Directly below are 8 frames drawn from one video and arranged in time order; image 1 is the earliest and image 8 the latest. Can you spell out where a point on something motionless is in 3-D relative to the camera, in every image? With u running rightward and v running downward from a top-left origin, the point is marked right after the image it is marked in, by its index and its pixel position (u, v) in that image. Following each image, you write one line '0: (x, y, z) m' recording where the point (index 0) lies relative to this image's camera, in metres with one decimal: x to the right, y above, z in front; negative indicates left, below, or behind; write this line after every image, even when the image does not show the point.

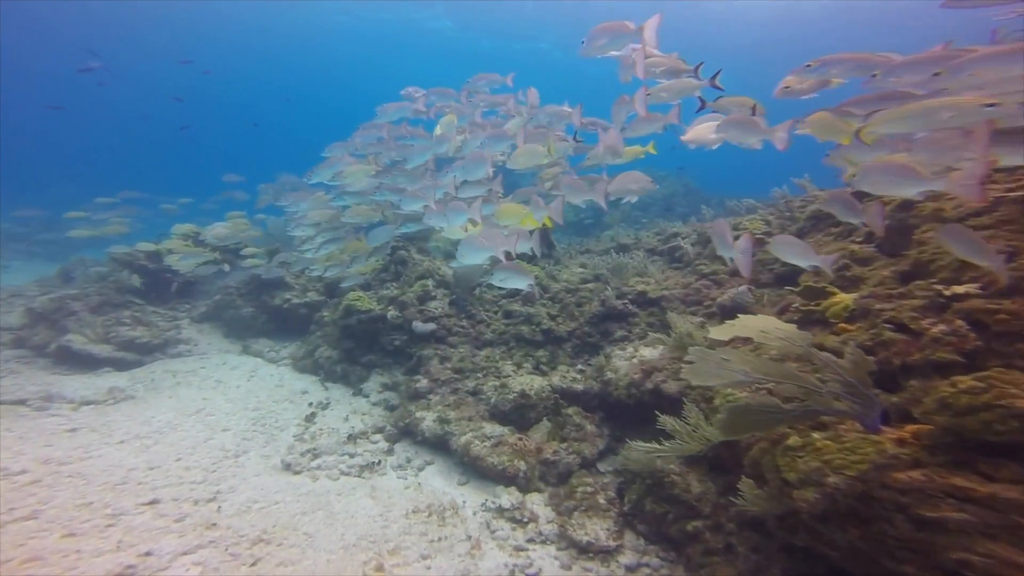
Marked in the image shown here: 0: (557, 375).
0: (+0.6, -1.3, +6.4) m
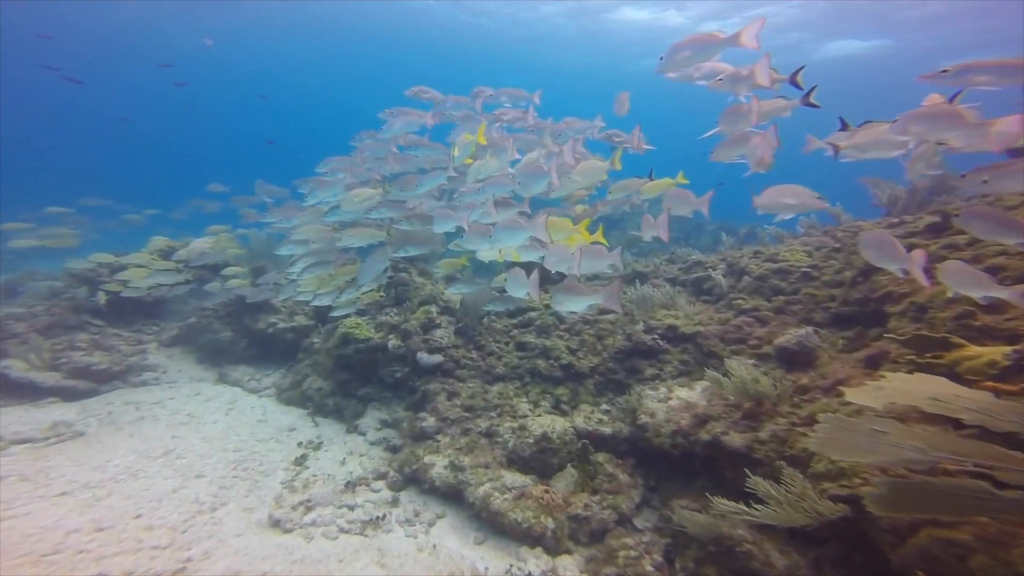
0: (+0.9, -1.7, +5.8) m
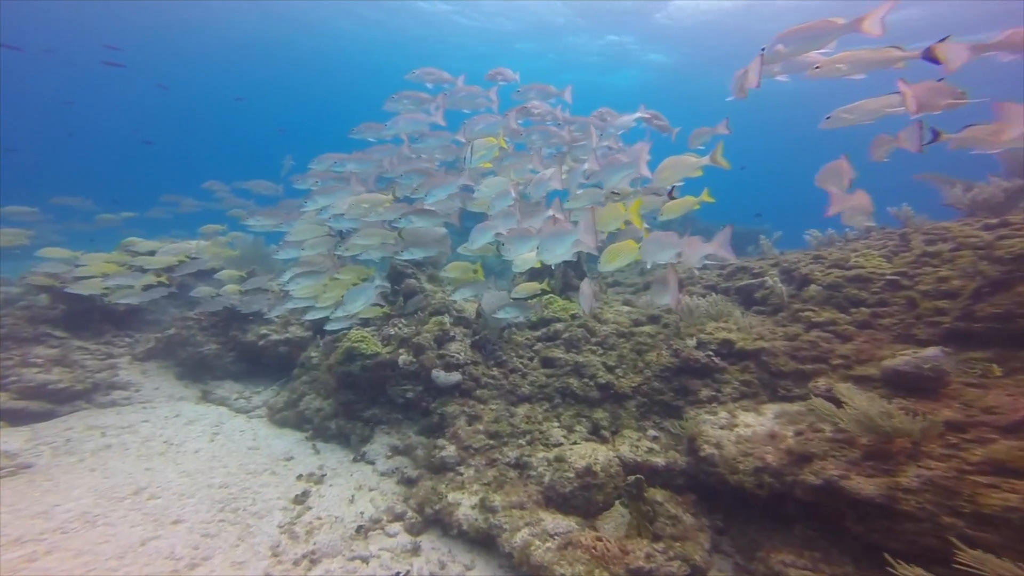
0: (+1.3, -1.8, +5.1) m
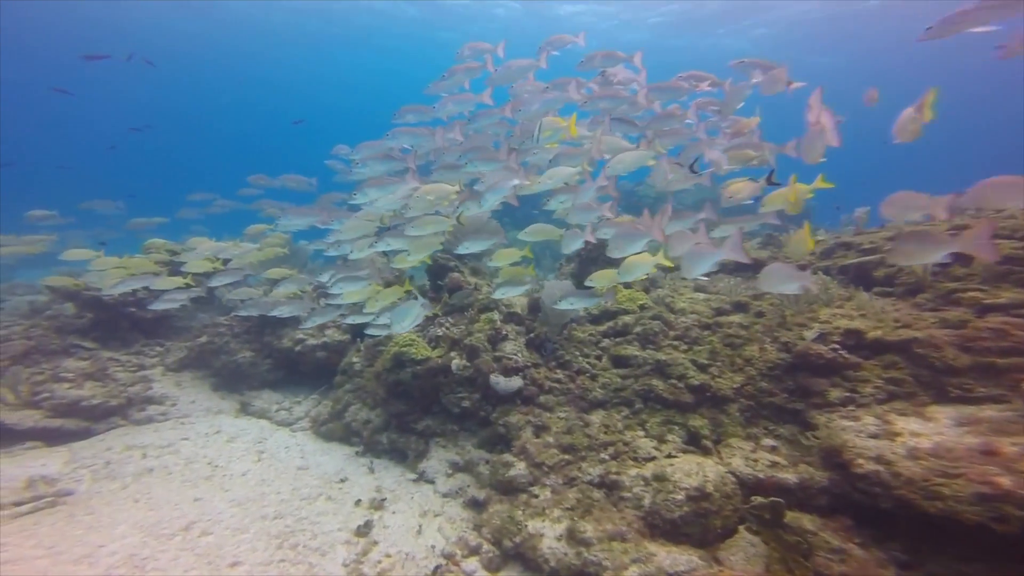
0: (+2.2, -1.7, +4.2) m
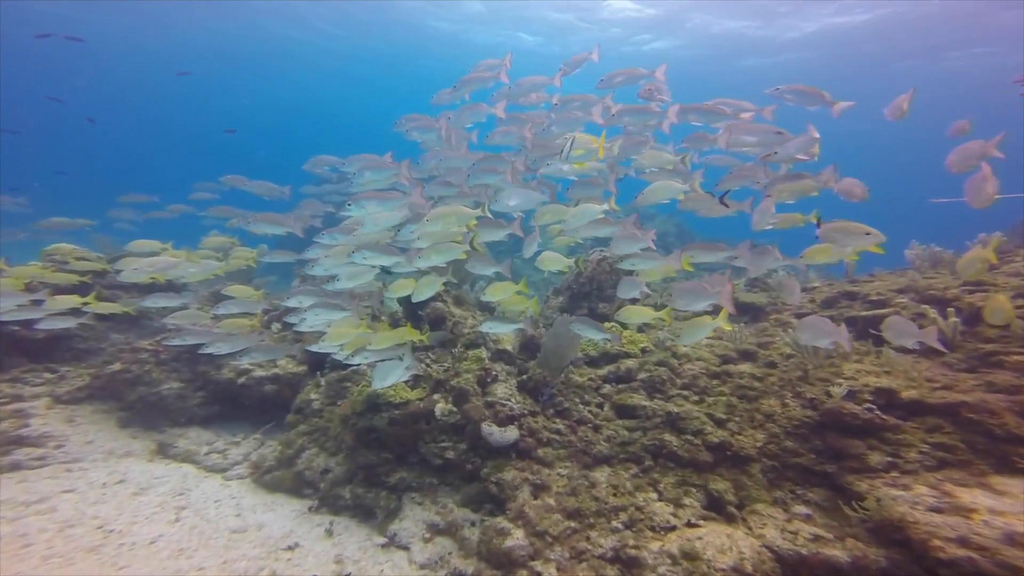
0: (+2.2, -2.1, +3.7) m
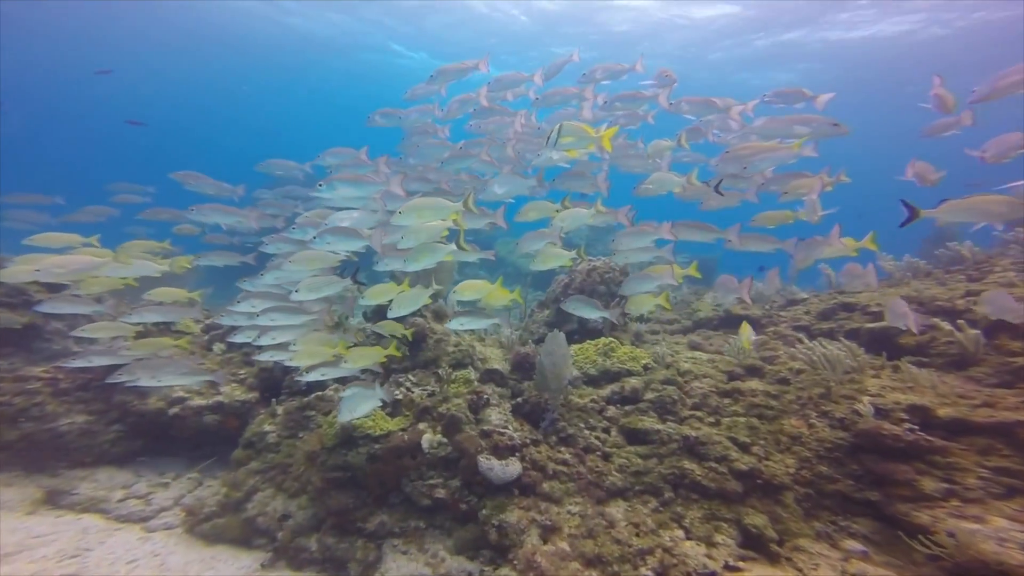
0: (+2.4, -2.2, +3.3) m
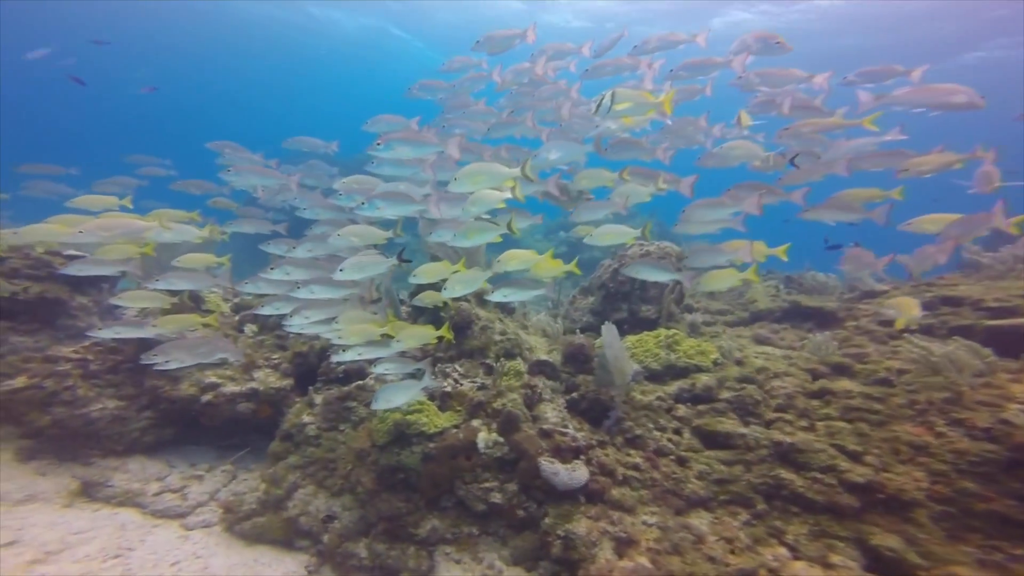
0: (+3.0, -2.1, +2.8) m
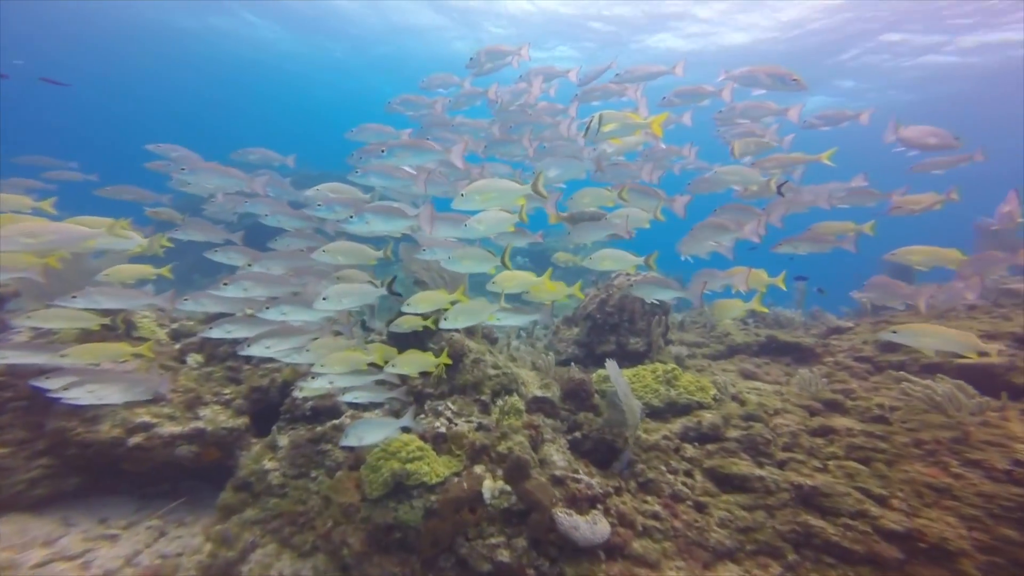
0: (+3.2, -2.4, +2.7) m
